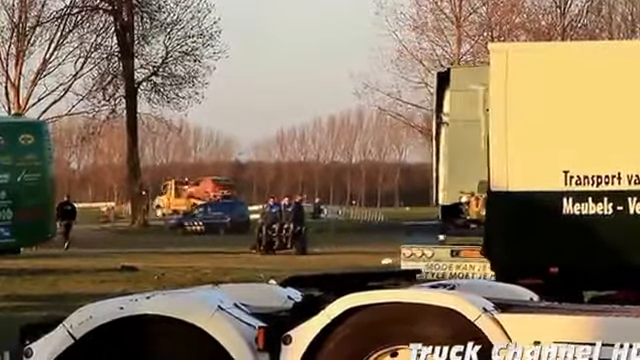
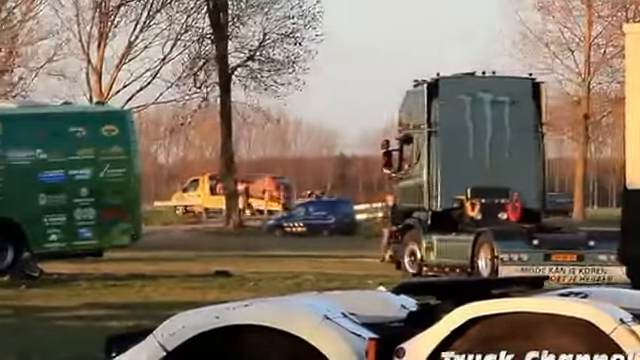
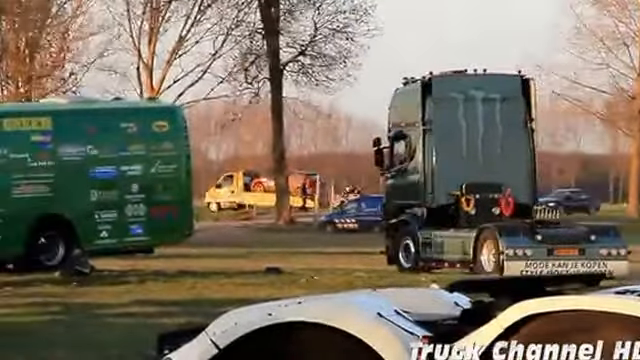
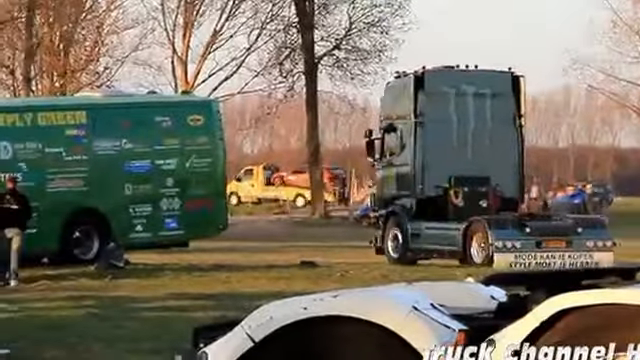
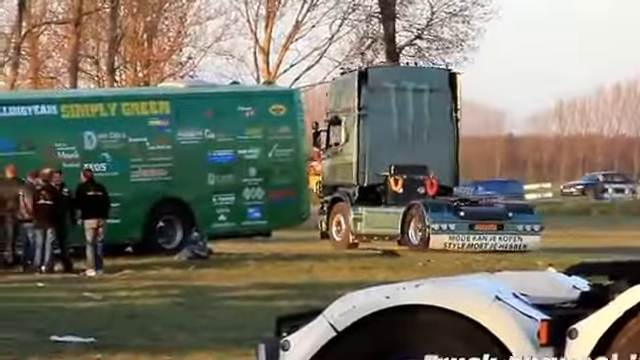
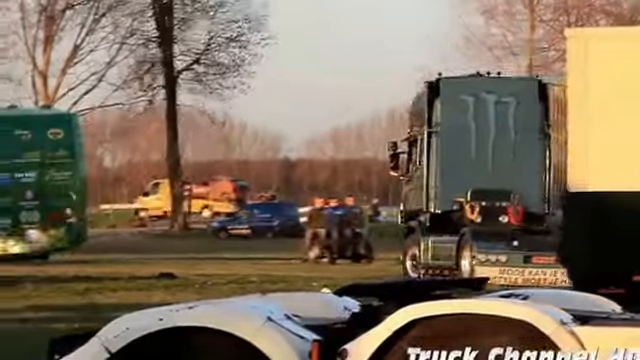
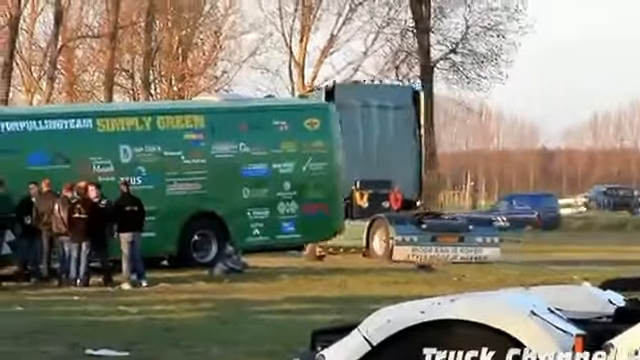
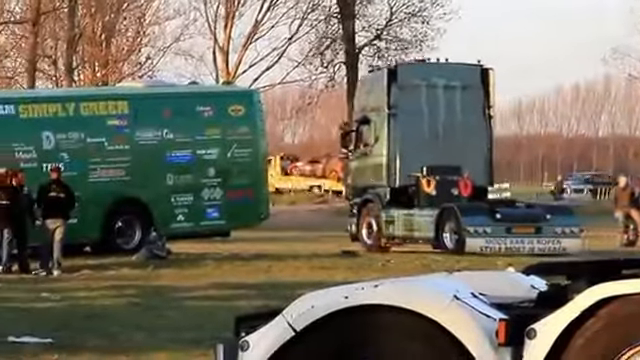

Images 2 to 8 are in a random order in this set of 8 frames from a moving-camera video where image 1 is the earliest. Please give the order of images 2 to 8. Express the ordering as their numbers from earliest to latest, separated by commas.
6, 2, 3, 4, 8, 5, 7
